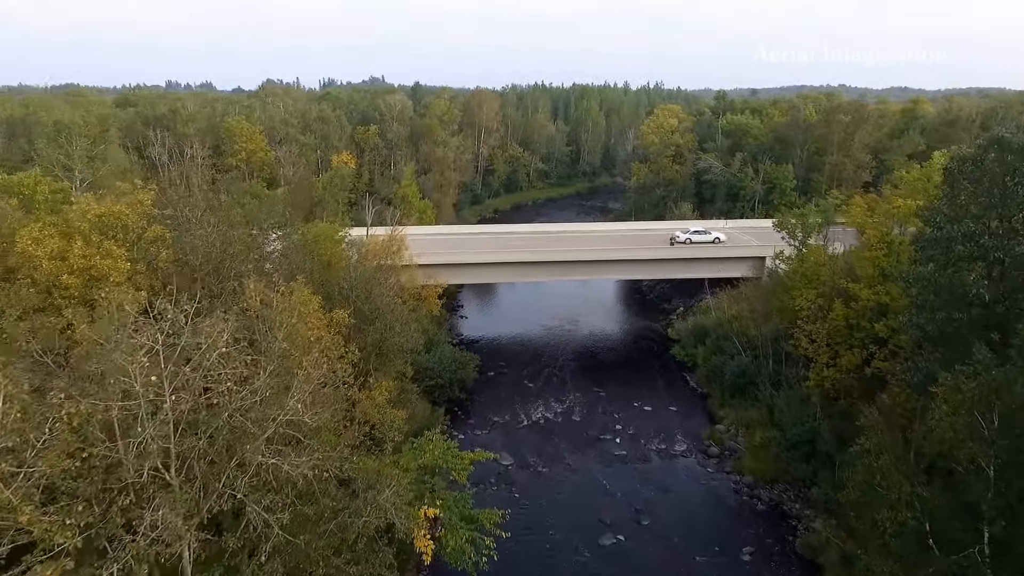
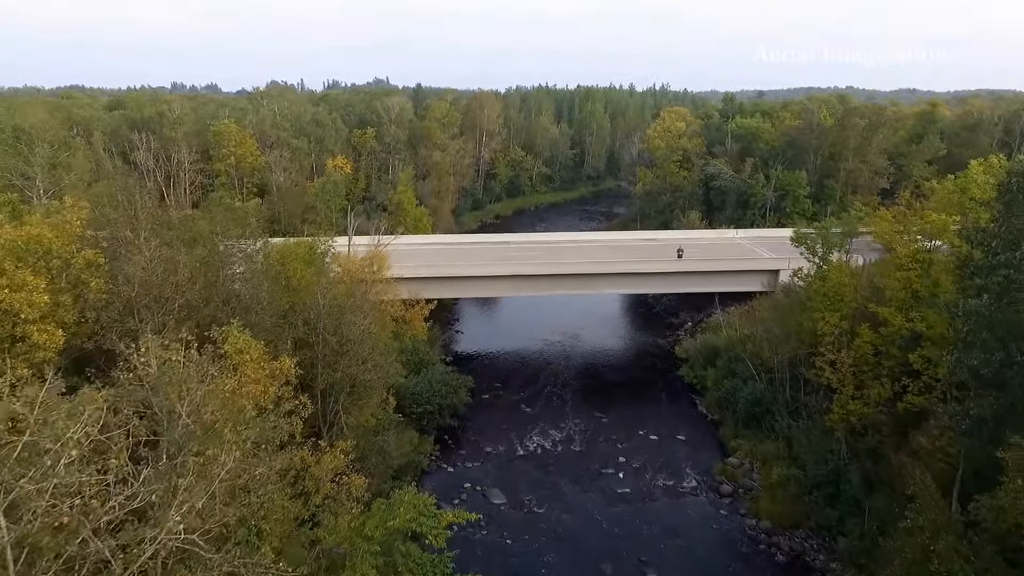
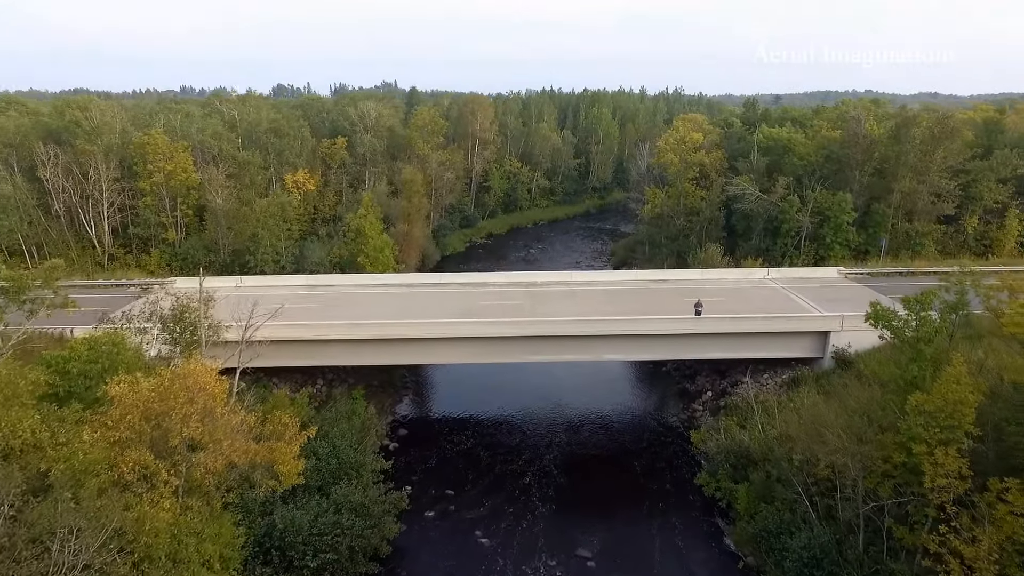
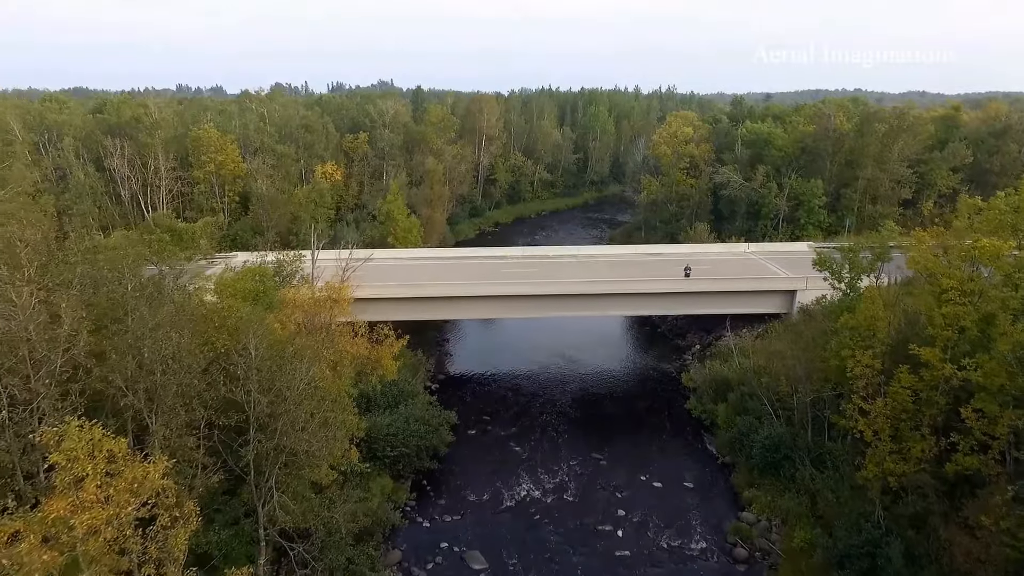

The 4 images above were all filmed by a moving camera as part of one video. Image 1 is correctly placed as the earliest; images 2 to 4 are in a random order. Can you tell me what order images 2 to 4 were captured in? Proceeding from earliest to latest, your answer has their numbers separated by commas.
2, 4, 3
